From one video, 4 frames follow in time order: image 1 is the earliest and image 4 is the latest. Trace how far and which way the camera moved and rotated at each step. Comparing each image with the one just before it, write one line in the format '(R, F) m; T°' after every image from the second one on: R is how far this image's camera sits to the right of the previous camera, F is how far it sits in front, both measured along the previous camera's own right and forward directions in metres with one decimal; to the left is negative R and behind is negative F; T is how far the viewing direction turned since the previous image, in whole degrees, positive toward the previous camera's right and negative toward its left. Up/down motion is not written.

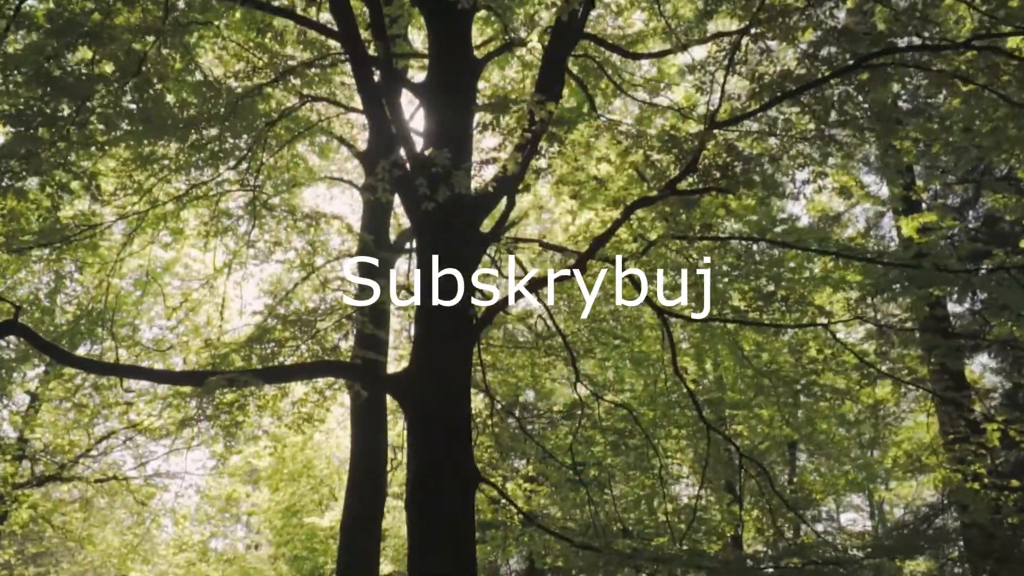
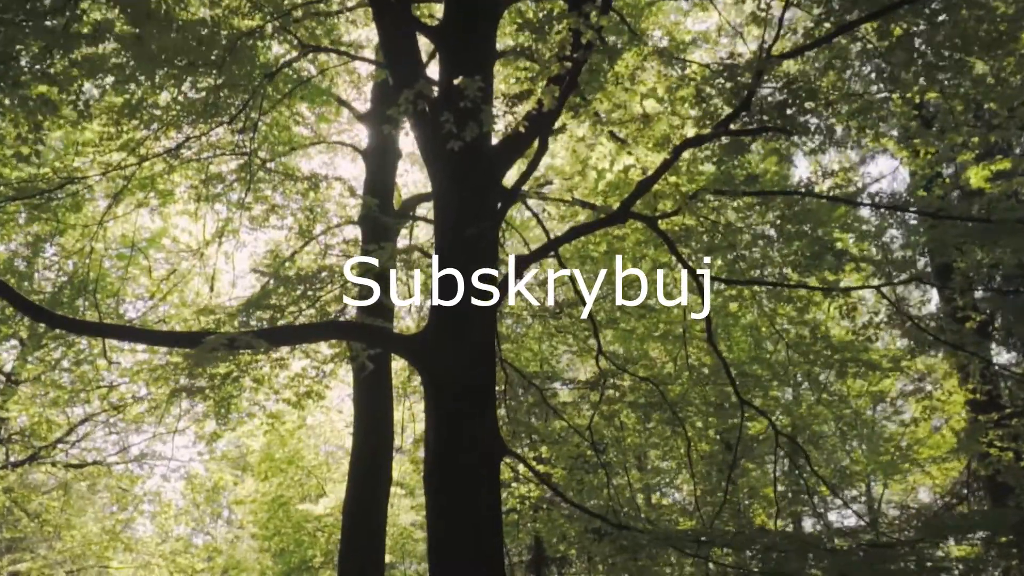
(-0.4, +0.7) m; +1°
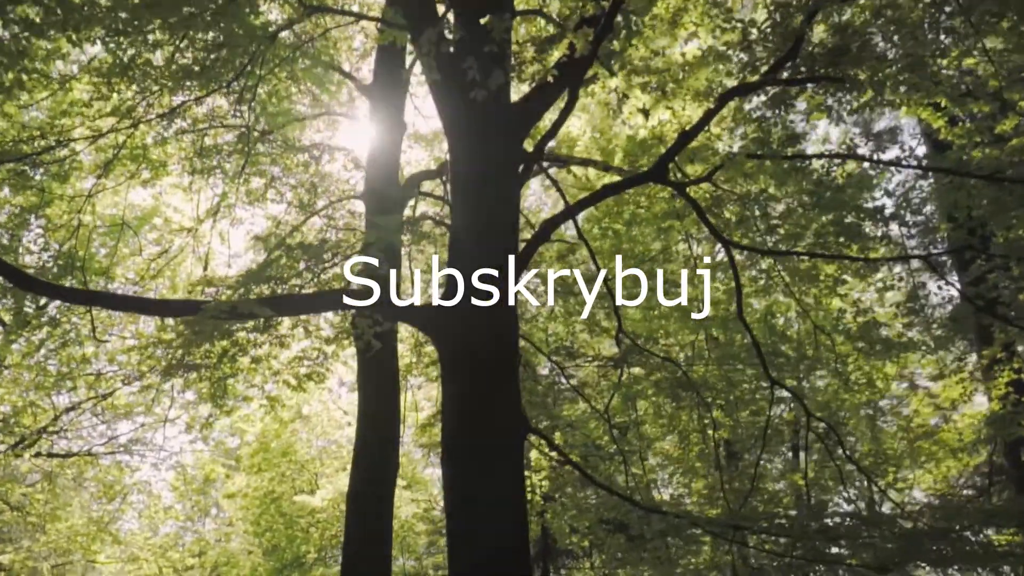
(-0.3, +0.5) m; +1°
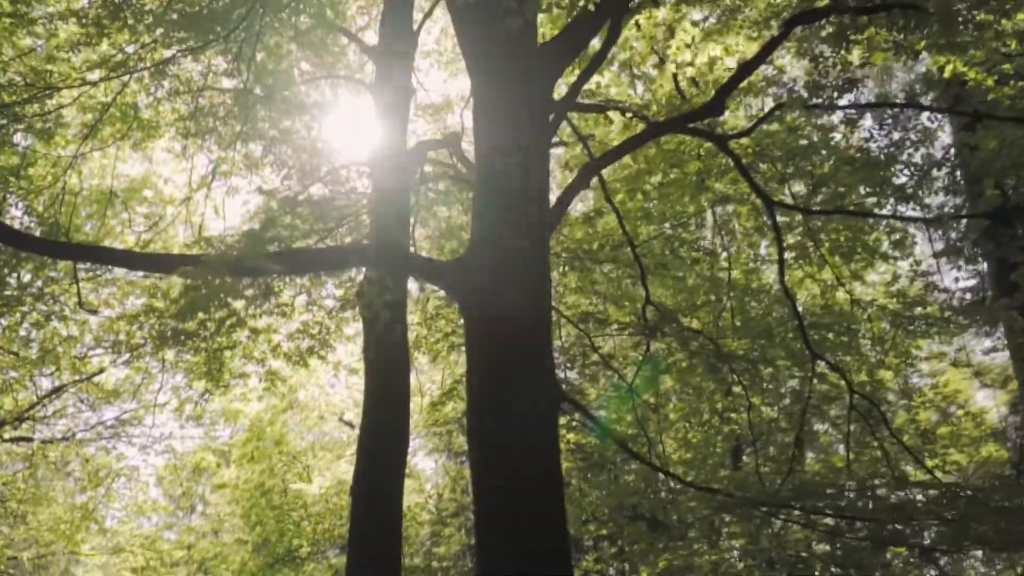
(-0.3, +0.6) m; +1°
